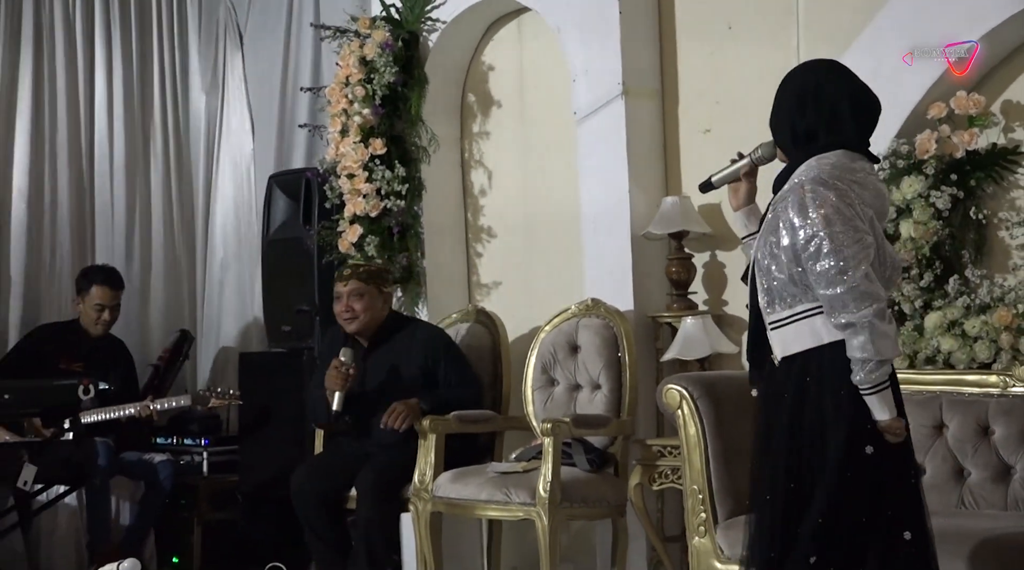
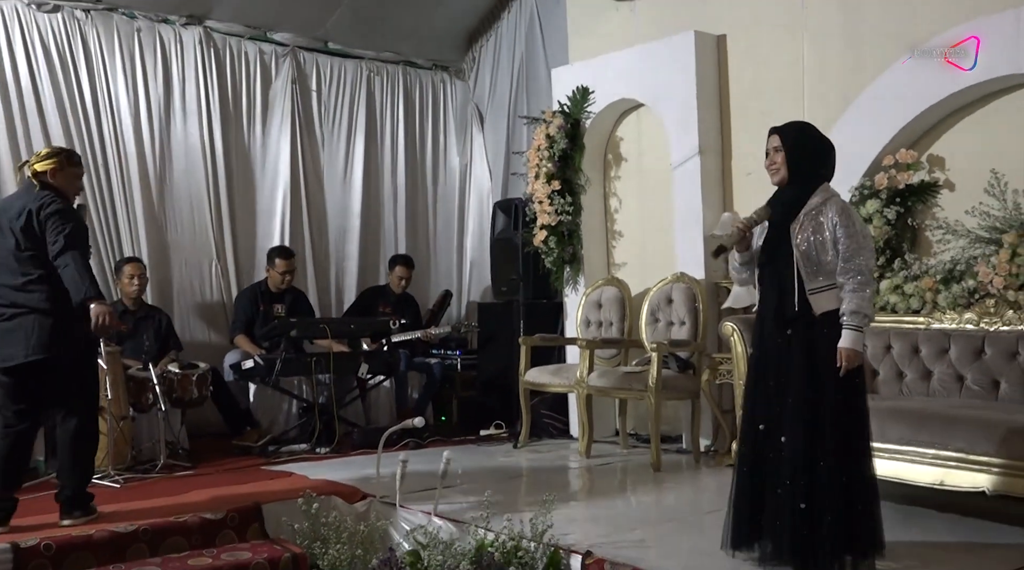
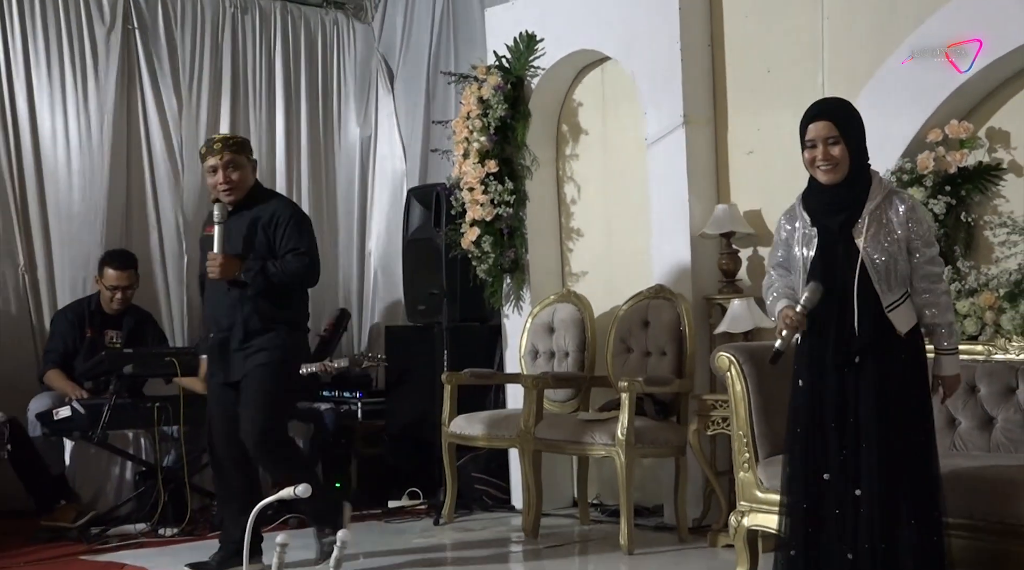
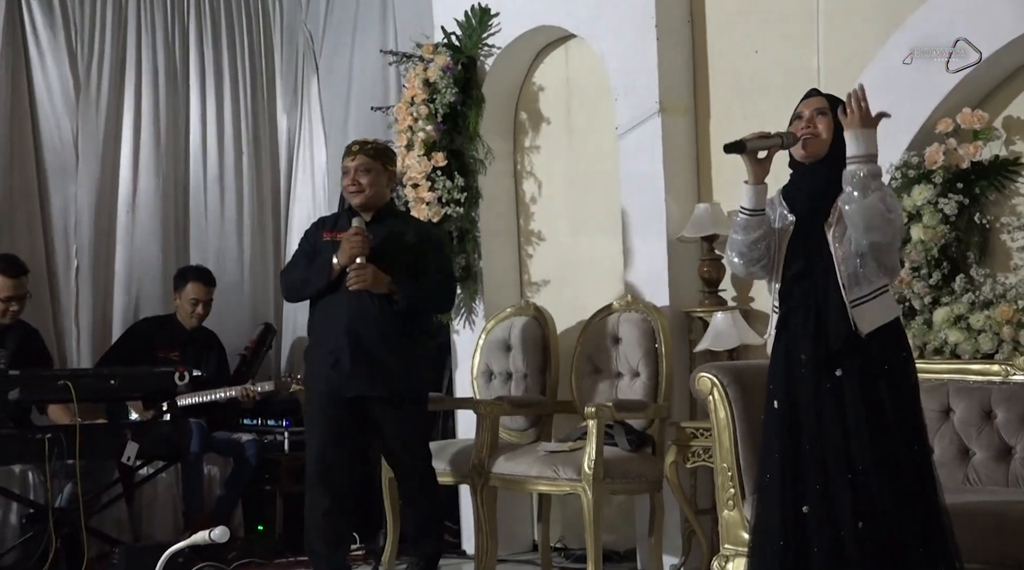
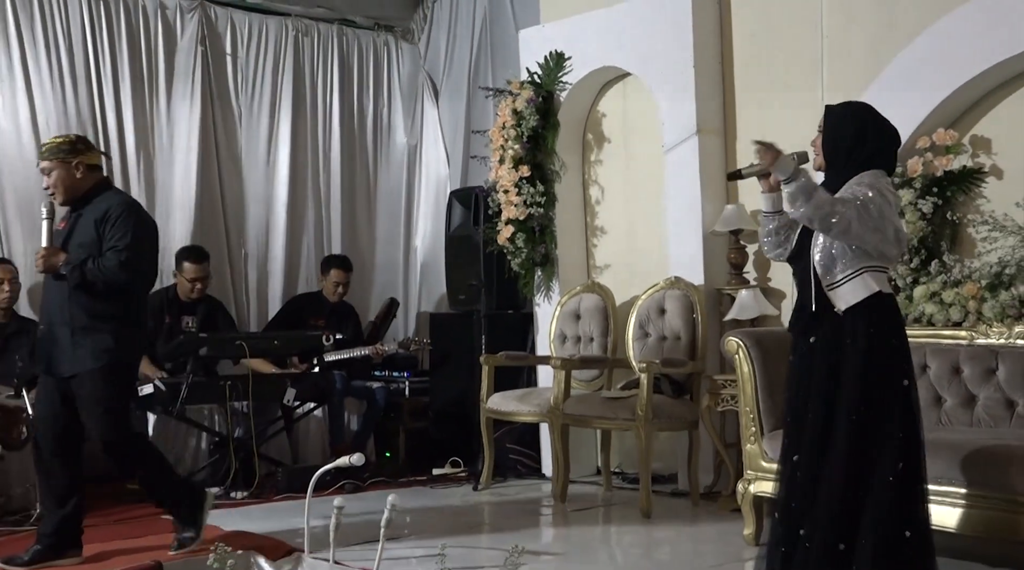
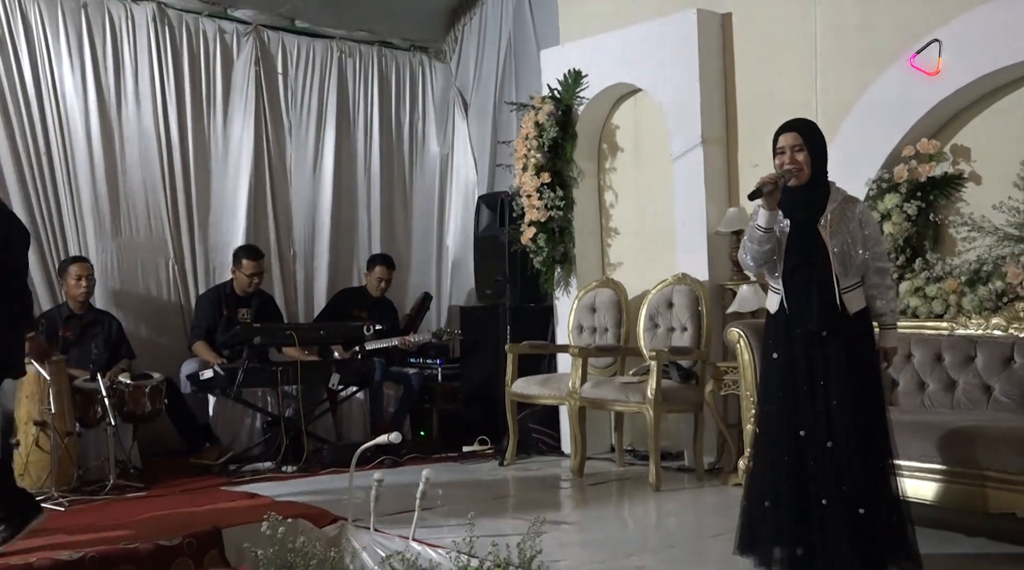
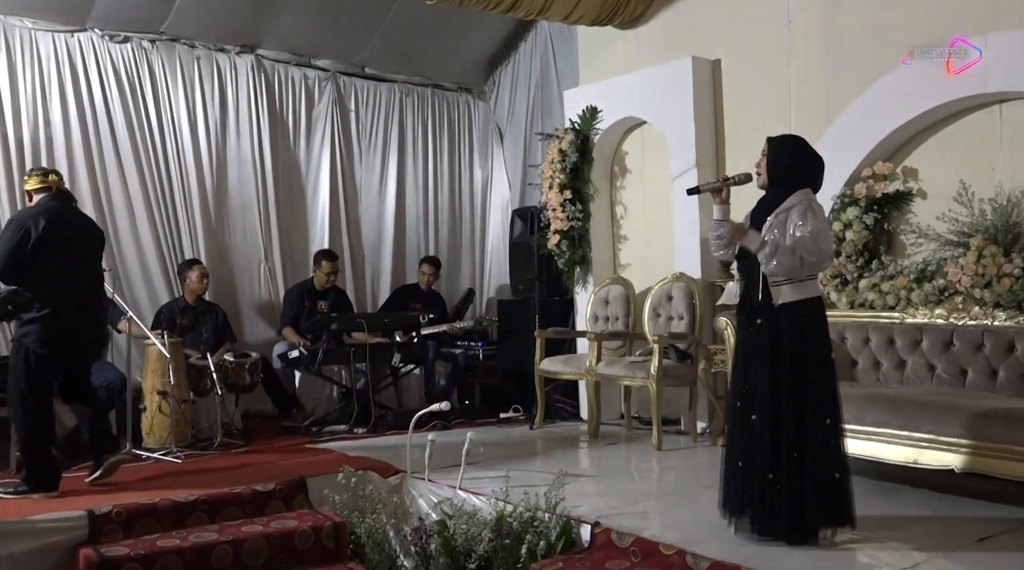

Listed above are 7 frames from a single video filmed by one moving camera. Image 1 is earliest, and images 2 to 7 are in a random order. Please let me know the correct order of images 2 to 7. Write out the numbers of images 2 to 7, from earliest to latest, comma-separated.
4, 3, 5, 6, 2, 7
